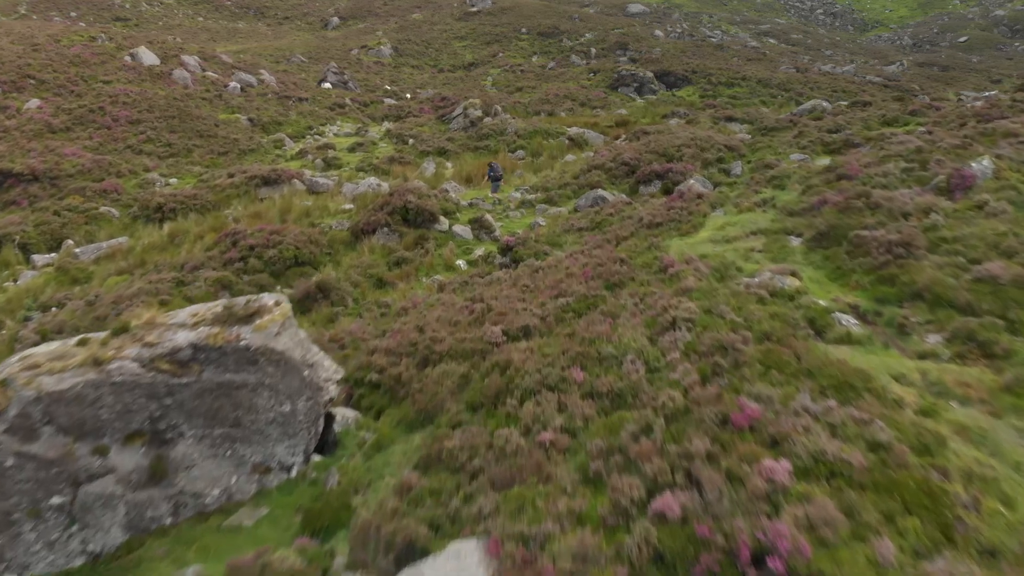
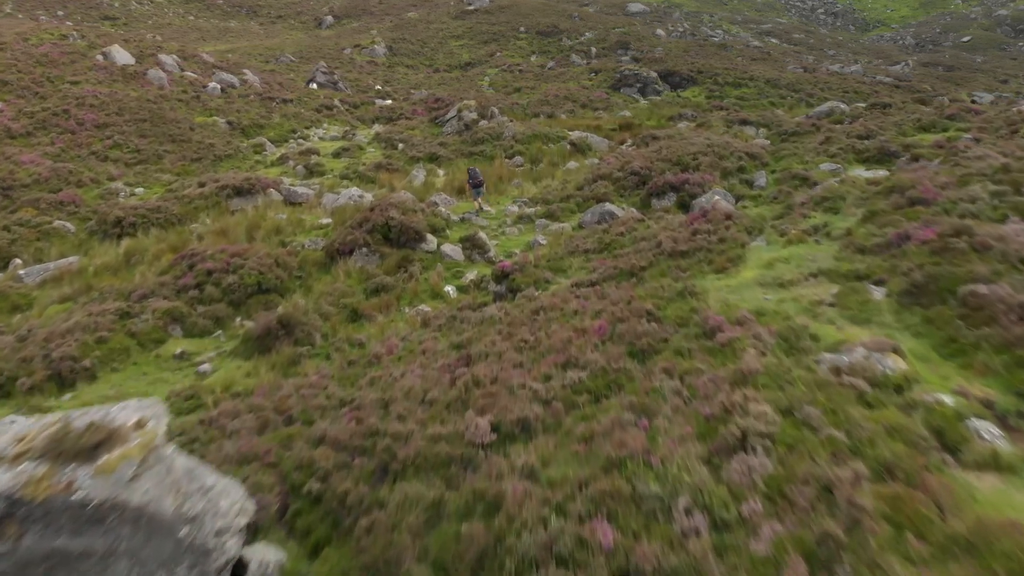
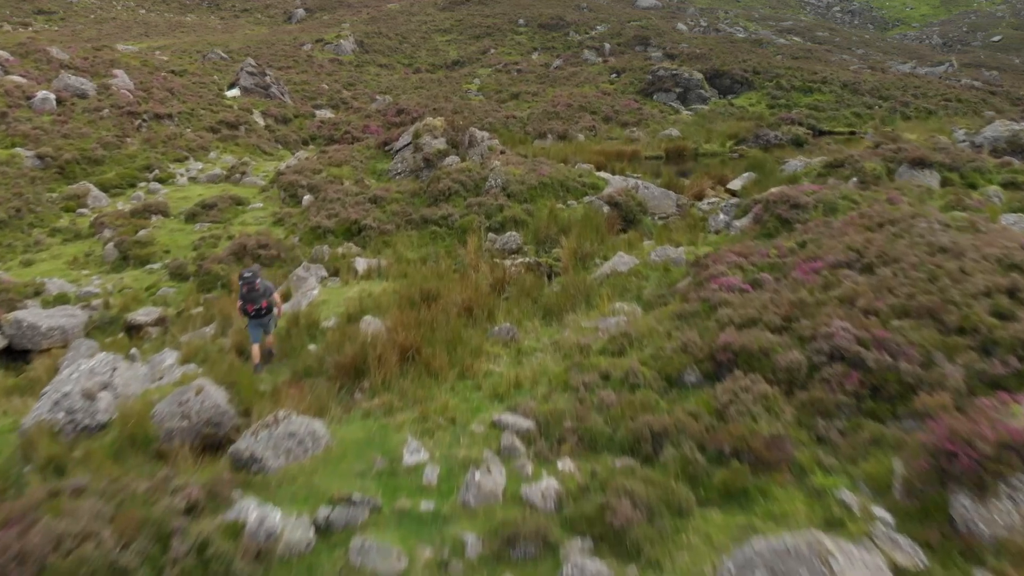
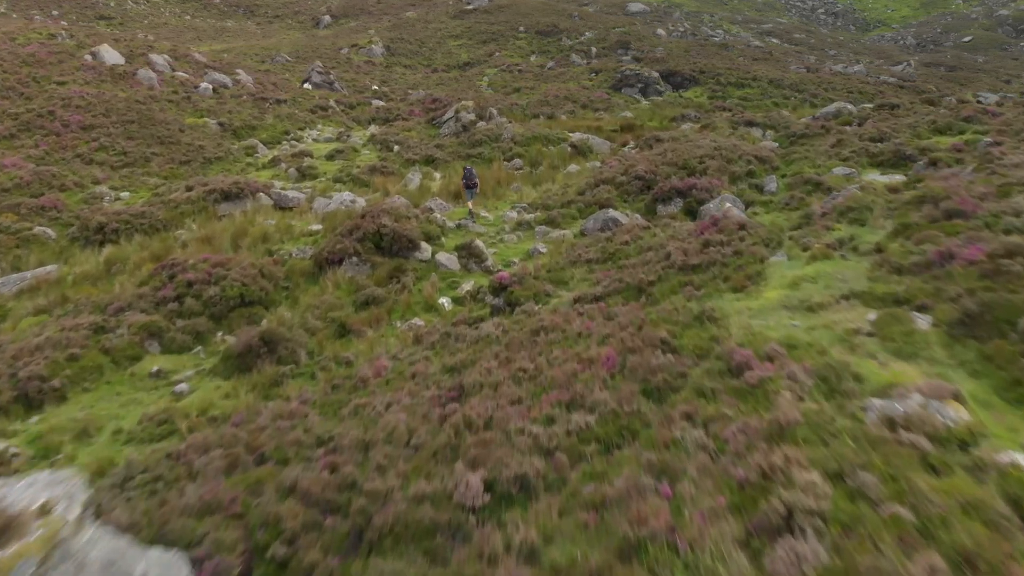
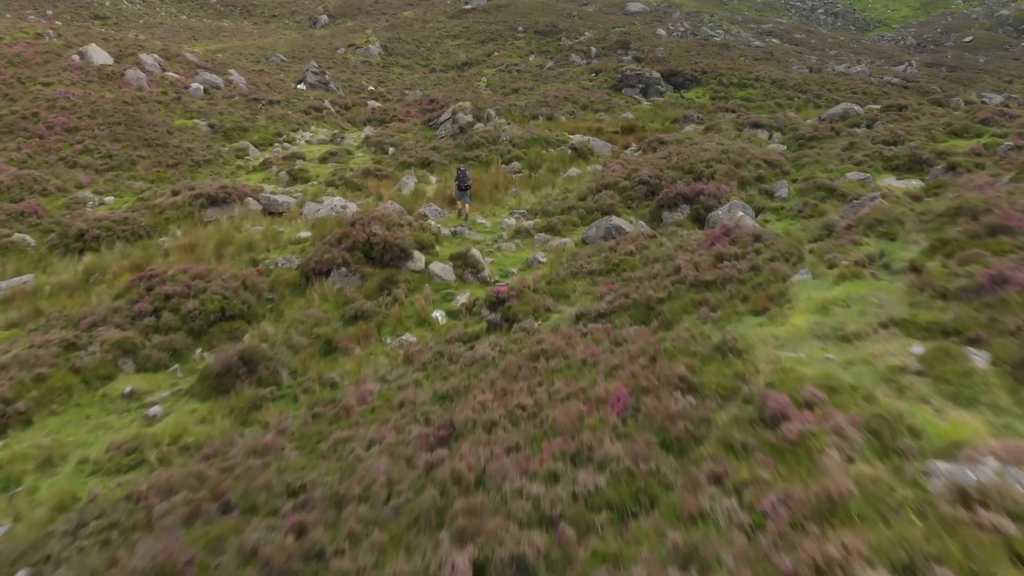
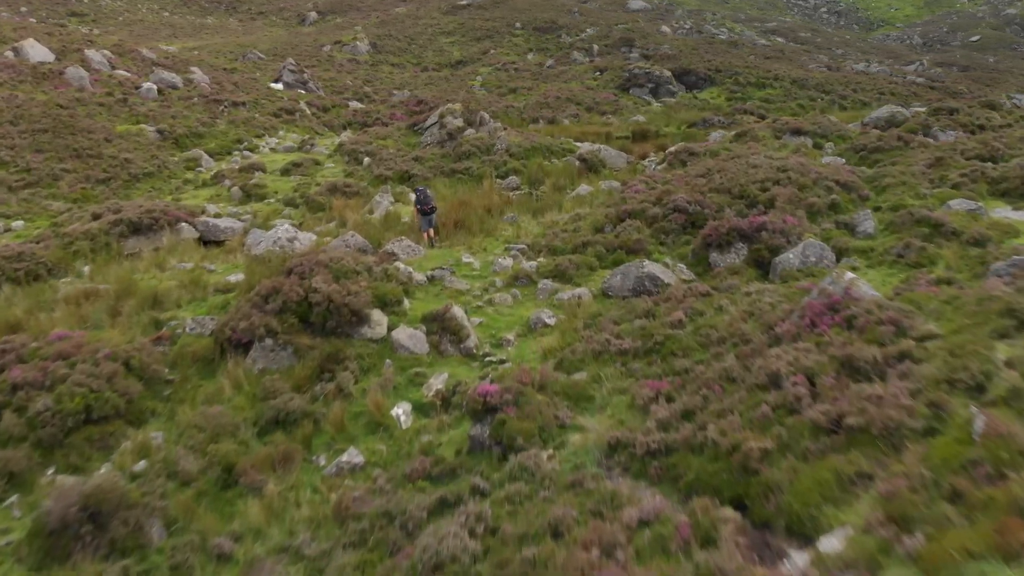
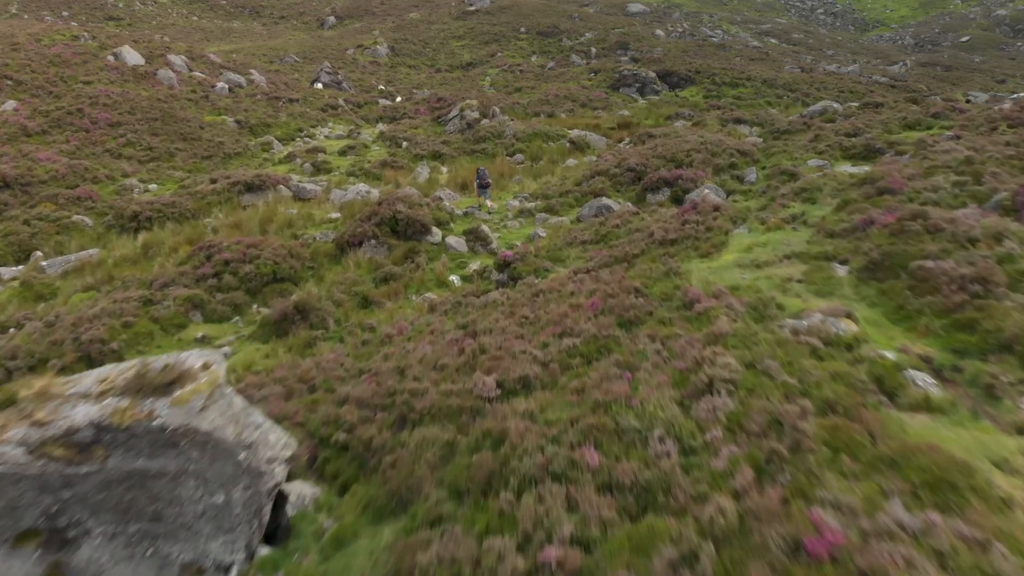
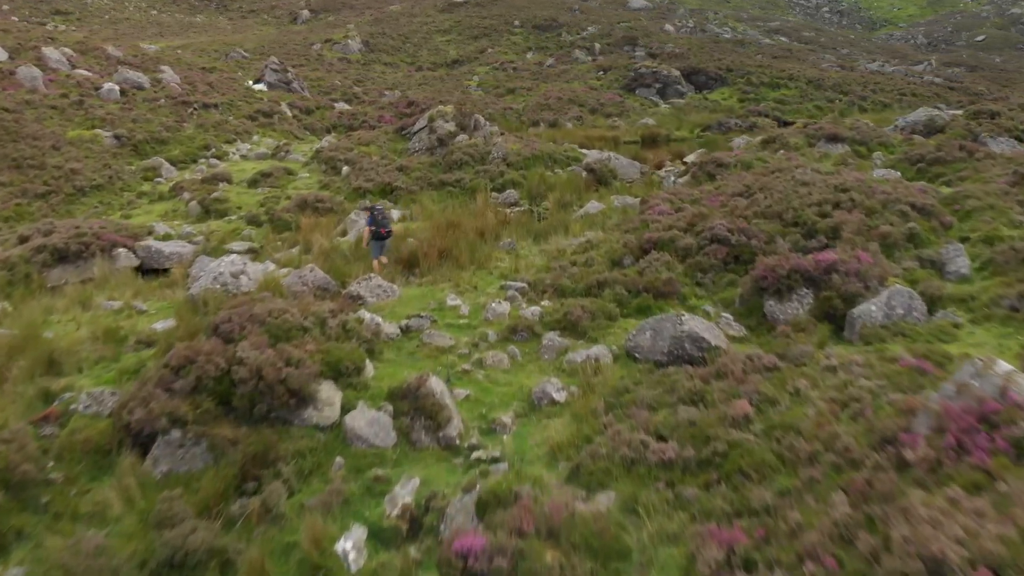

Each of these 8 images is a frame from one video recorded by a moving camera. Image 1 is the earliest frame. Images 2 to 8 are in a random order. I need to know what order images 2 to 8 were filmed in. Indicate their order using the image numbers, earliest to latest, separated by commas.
7, 2, 4, 5, 6, 8, 3
